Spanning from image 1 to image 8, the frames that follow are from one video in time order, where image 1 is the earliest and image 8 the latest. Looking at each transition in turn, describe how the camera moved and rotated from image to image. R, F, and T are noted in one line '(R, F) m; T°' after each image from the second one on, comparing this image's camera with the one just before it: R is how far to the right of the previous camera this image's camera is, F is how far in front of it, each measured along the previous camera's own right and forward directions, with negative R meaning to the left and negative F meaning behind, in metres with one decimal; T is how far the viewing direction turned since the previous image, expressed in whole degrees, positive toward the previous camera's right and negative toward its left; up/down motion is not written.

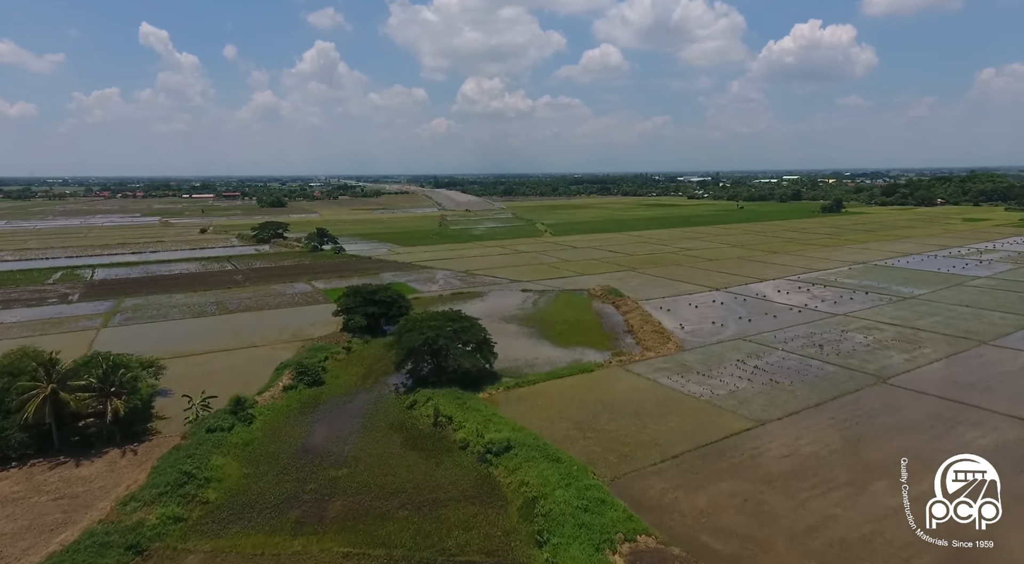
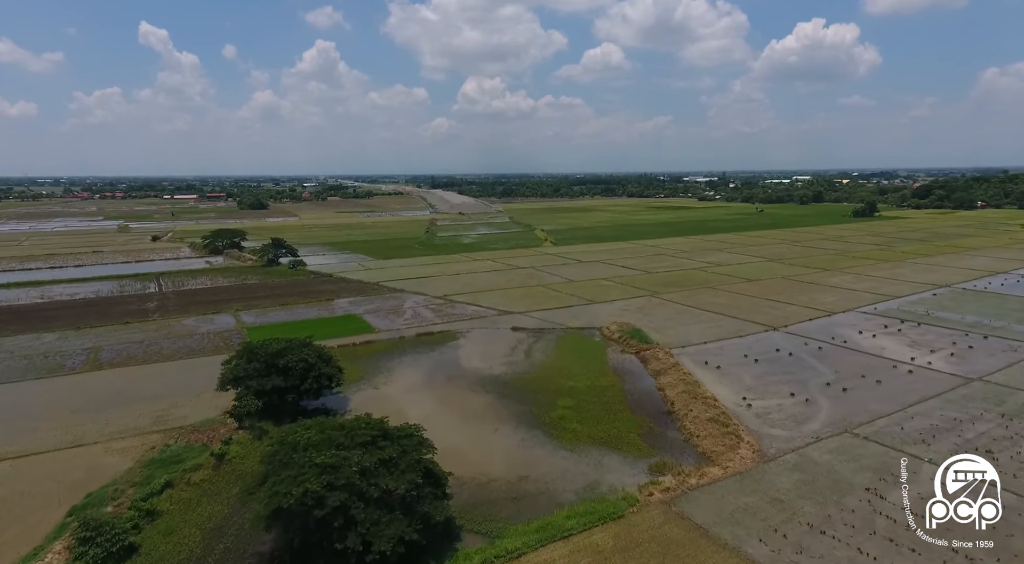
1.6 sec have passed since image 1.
(+0.6, +8.8) m; 0°
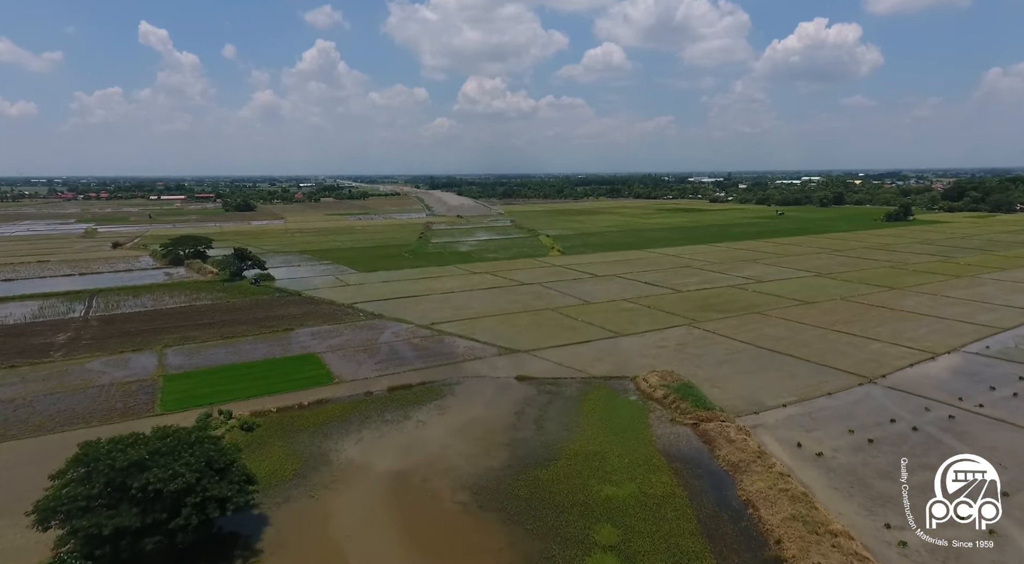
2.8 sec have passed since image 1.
(-0.1, +6.6) m; 0°
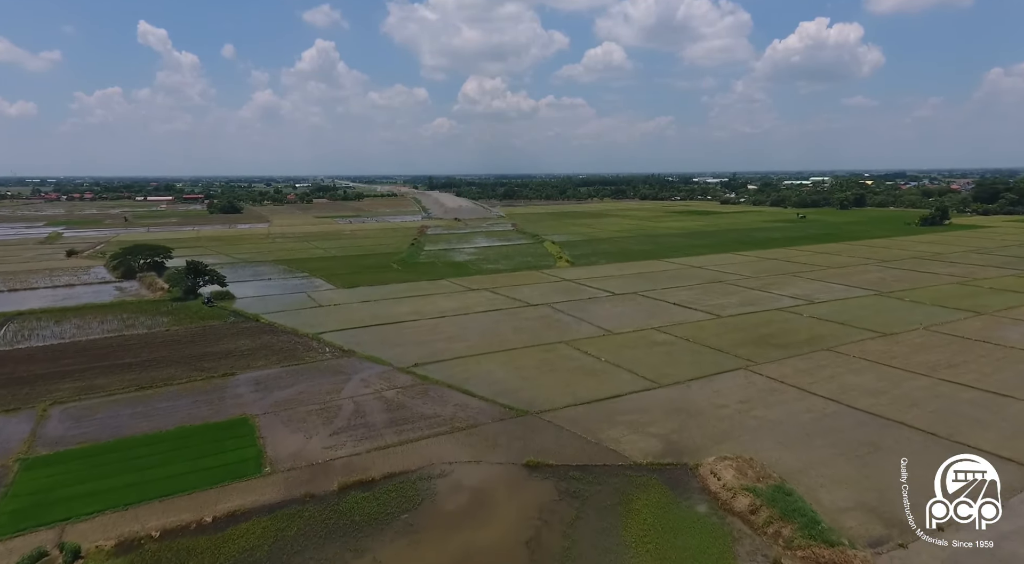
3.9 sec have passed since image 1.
(-0.2, +6.0) m; 0°
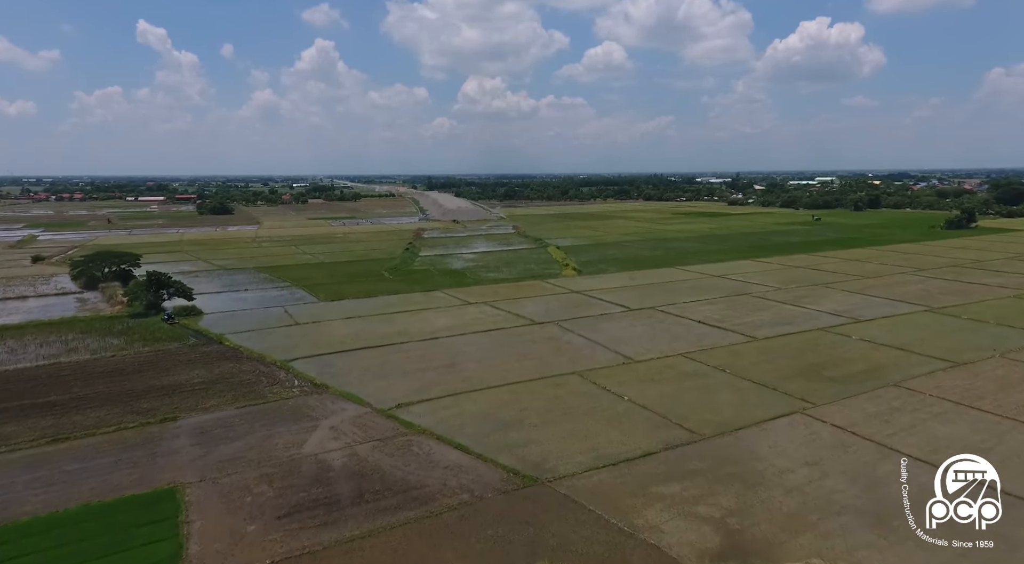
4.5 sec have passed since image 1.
(-0.1, +3.8) m; 0°
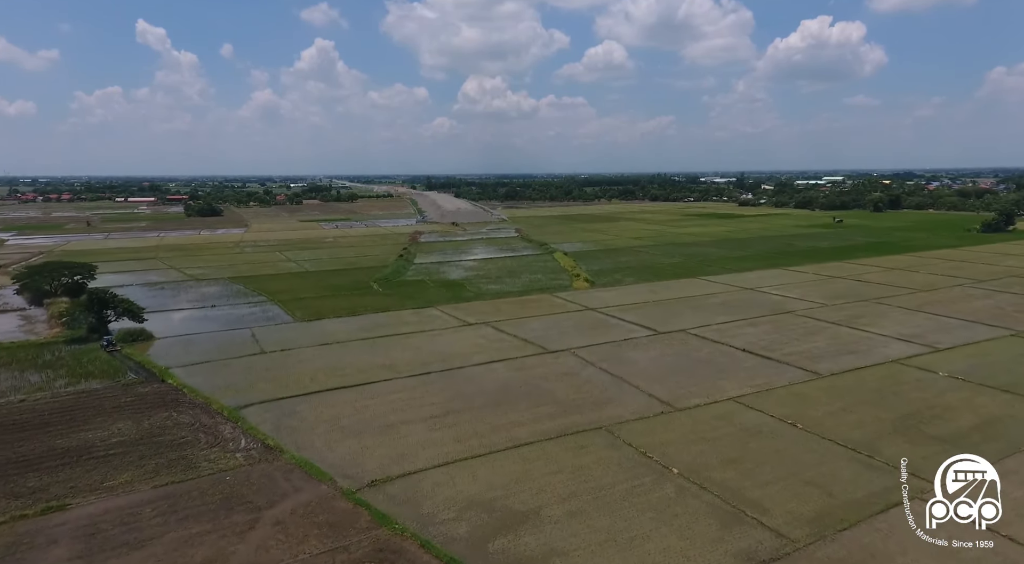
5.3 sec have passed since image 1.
(-0.2, +4.5) m; 0°
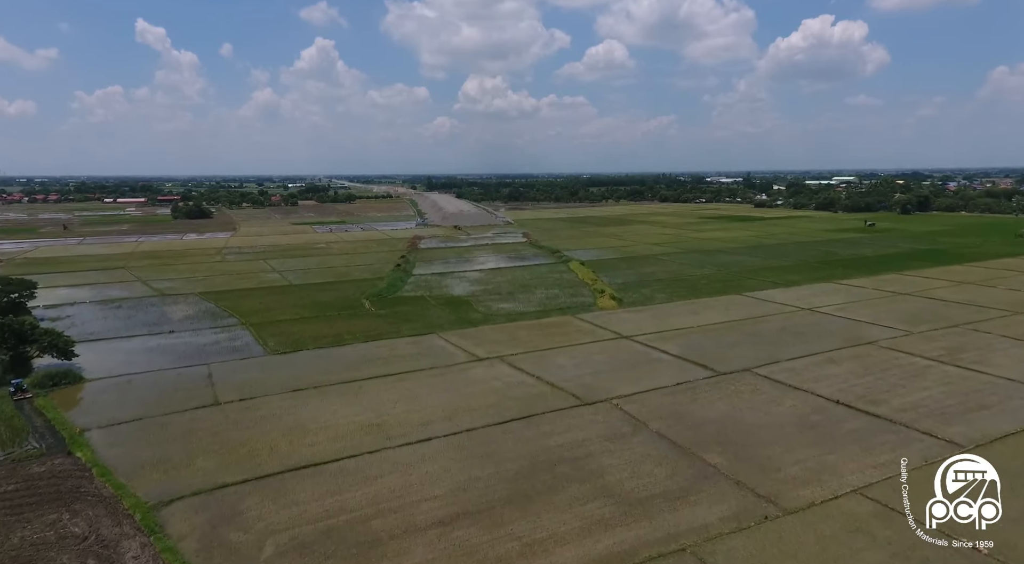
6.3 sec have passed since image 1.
(-0.7, +5.2) m; 0°
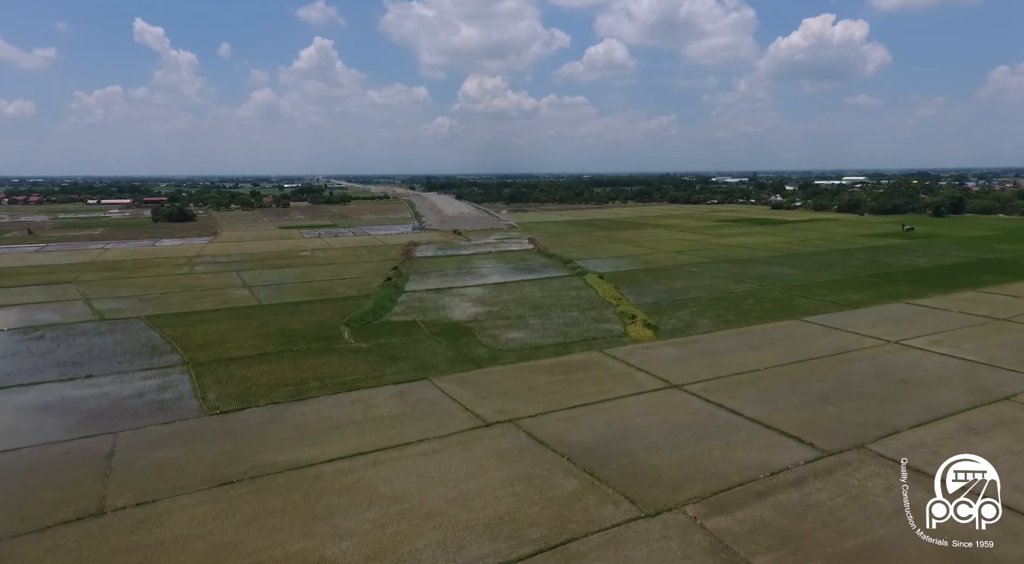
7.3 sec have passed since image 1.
(-0.5, +5.9) m; 0°
